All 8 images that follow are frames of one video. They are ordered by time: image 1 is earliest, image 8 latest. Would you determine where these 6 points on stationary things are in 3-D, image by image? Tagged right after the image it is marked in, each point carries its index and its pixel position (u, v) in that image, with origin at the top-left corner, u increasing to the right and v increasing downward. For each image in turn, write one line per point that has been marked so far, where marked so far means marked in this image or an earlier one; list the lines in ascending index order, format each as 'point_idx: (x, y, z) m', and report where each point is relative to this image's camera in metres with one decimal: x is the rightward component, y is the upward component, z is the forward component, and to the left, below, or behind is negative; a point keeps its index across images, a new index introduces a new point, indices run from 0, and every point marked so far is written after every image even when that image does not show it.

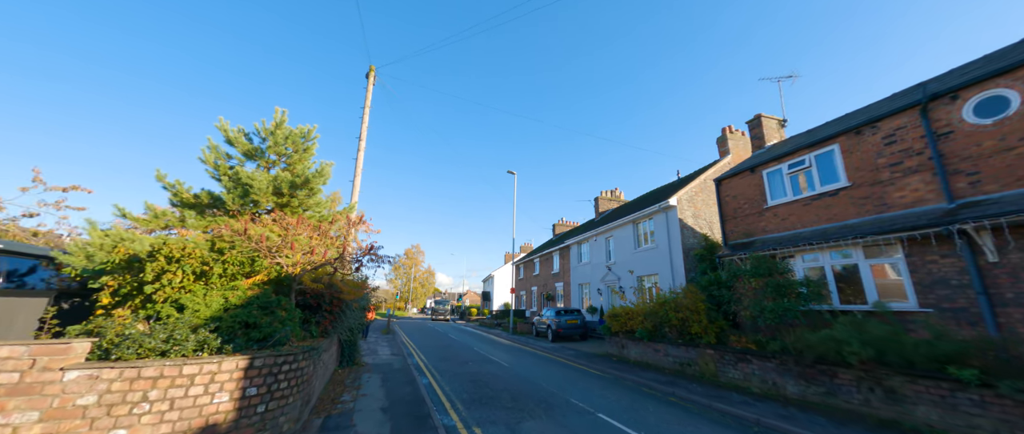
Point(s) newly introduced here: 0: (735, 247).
0: (+7.4, -1.0, +11.4) m
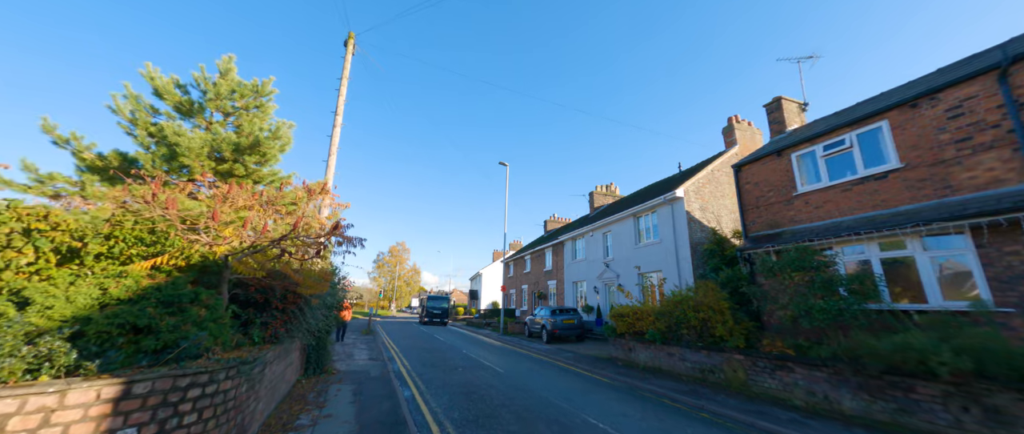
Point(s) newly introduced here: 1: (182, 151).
0: (+7.3, -0.7, +10.2) m
1: (-5.3, +1.1, +5.5) m
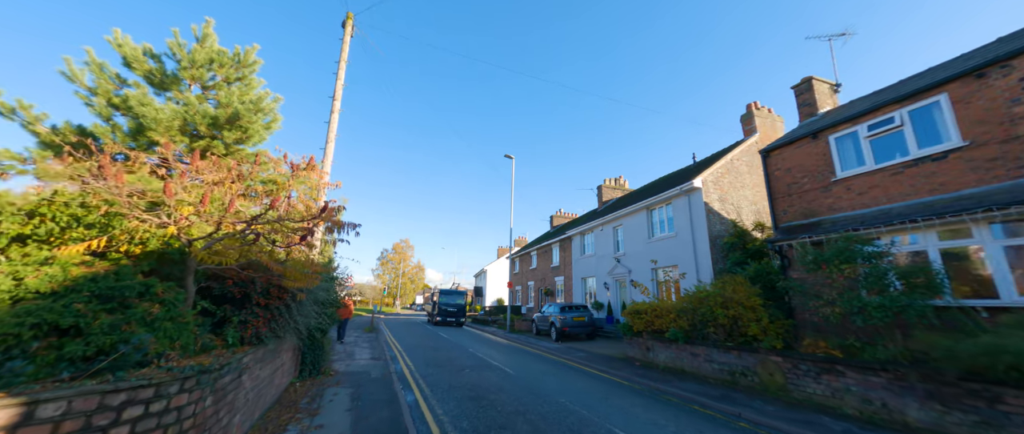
0: (+7.6, -0.4, +9.3) m
1: (-5.0, +1.3, +4.8) m
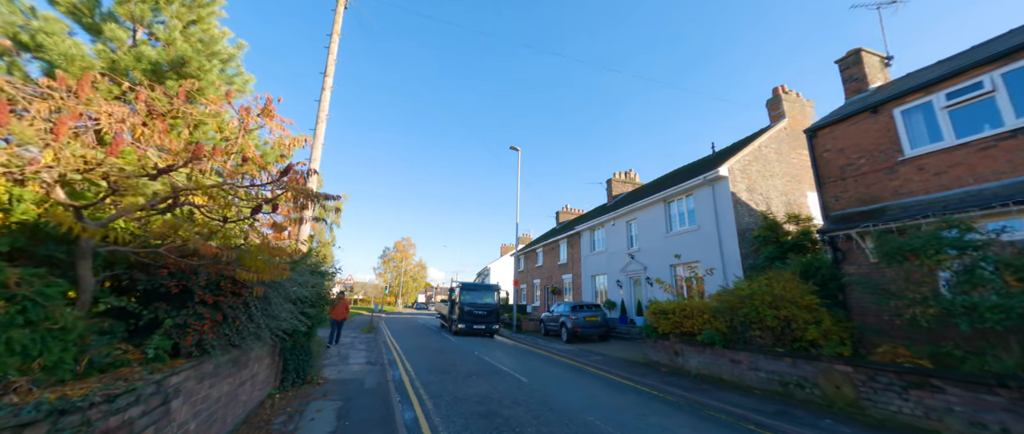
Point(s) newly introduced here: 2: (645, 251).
0: (+7.9, -0.1, +8.1) m
1: (-4.7, +1.6, +3.6) m
2: (+6.8, -1.8, +17.7) m
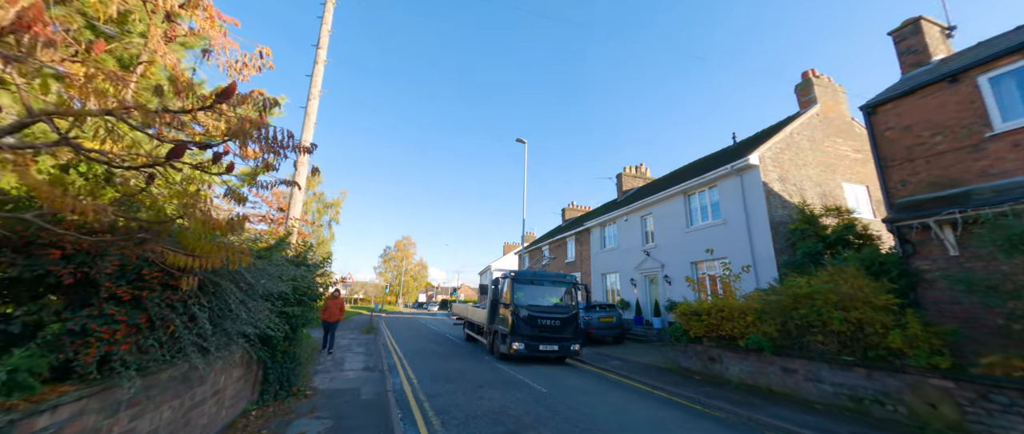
0: (+8.3, +0.2, +7.0) m
1: (-4.4, +1.9, +2.5) m
2: (+7.2, -1.5, +16.6) m
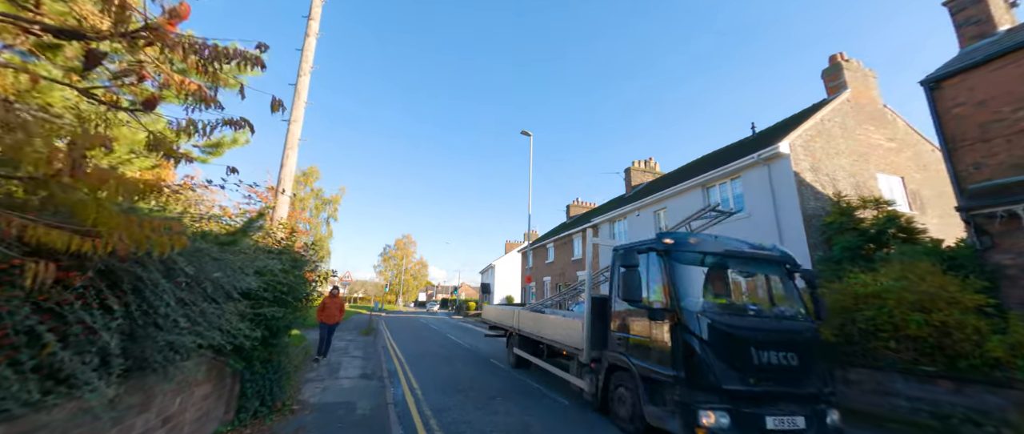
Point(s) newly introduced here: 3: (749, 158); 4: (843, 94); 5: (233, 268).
0: (+8.6, +0.4, +6.1) m
1: (-4.0, +2.1, +1.6) m
2: (+7.6, -1.2, +15.6) m
3: (+8.5, +2.1, +12.4) m
4: (+12.7, +4.7, +13.2) m
5: (-2.5, -0.4, +3.1) m
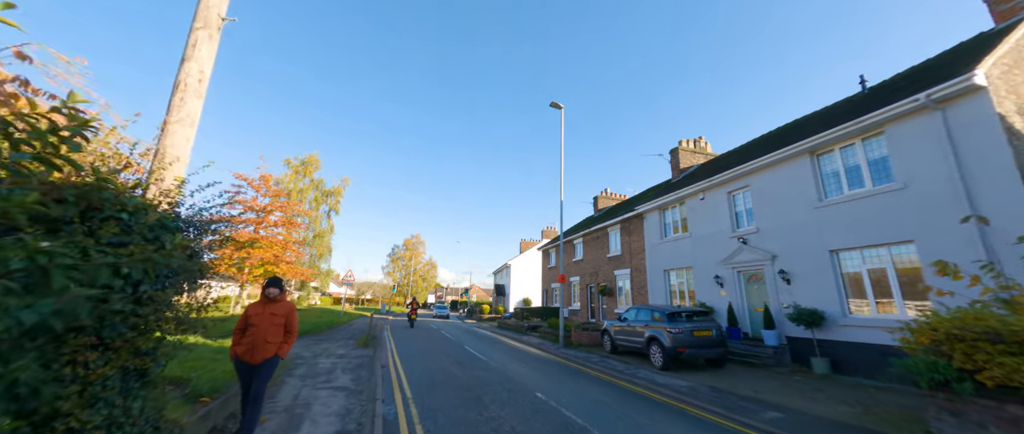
0: (+9.8, +1.2, +2.2) m
1: (-3.0, +2.9, -1.9) m
2: (+8.9, -0.5, +11.8) m
3: (+9.8, +2.9, +8.6) m
4: (+14.0, +5.4, +9.3) m
5: (-1.4, +0.4, -0.5) m
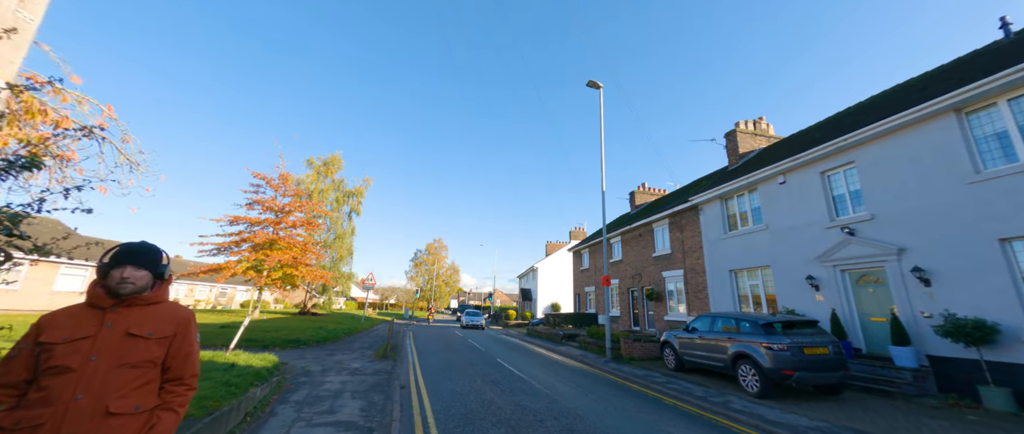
0: (+10.4, +1.8, -0.5) m
1: (-2.6, +3.5, -3.8) m
2: (+10.2, 0.0, +9.1) m
3: (+10.8, +3.4, +5.9) m
4: (+15.0, +6.0, +6.3) m
5: (-0.9, +0.9, -2.5) m
